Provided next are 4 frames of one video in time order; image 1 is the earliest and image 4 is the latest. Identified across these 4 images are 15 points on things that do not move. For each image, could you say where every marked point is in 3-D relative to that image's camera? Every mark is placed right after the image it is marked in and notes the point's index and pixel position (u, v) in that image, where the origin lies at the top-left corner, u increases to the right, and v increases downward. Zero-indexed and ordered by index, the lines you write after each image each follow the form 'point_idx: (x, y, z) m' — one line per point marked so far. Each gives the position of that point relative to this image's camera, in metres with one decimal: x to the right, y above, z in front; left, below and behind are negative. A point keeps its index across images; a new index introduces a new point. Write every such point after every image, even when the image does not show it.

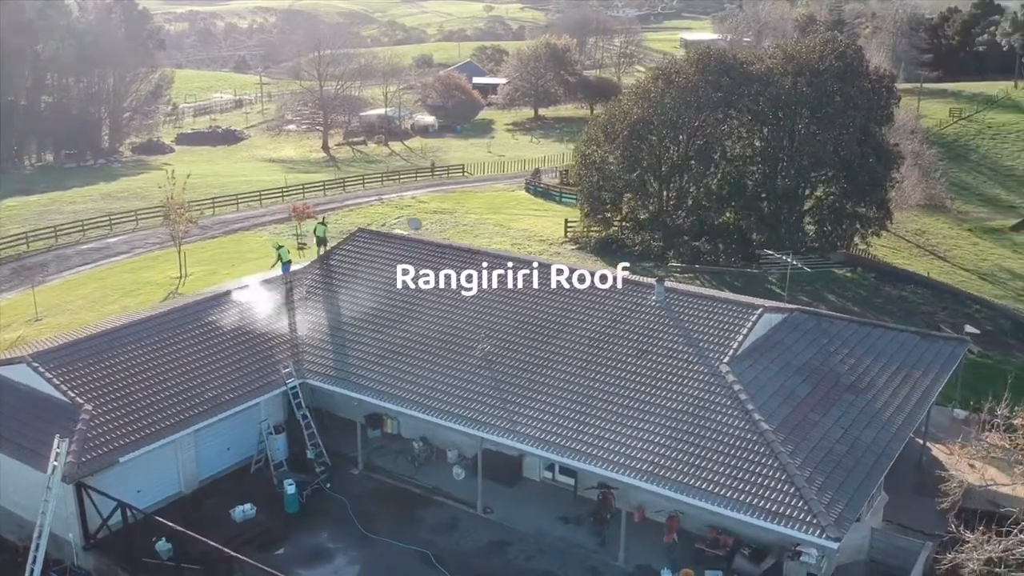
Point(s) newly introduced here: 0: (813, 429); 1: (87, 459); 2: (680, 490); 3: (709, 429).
0: (+5.6, -2.5, +17.9) m
1: (-7.3, -2.9, +17.2) m
2: (+3.0, -3.4, +16.7) m
3: (+3.8, -2.5, +18.1) m
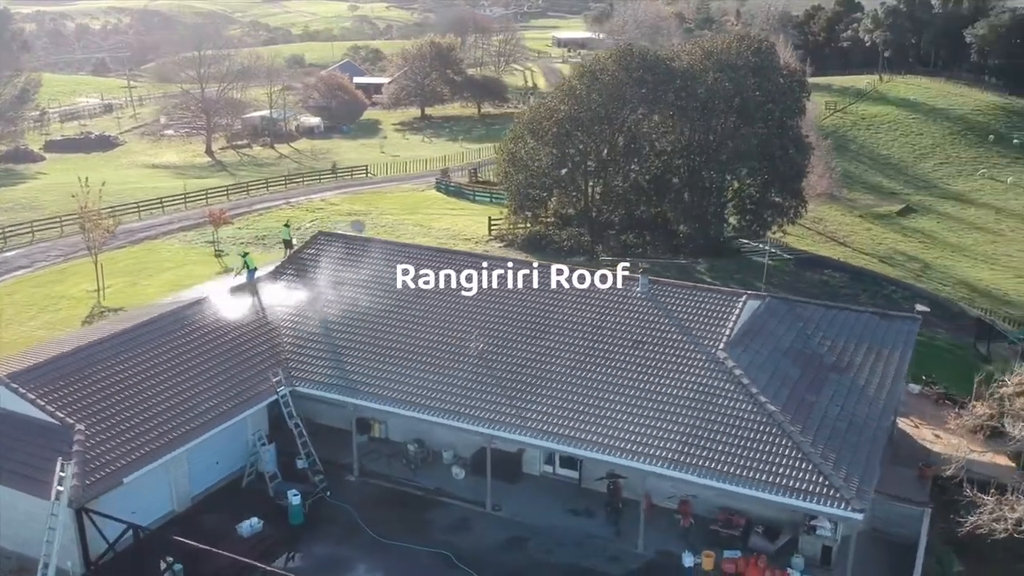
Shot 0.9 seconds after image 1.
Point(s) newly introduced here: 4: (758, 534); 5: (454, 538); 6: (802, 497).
0: (+5.8, -2.3, +18.7) m
1: (-6.9, -3.2, +16.4) m
2: (+3.4, -3.2, +17.2) m
3: (+4.0, -2.3, +18.6) m
4: (+4.4, -4.4, +17.8) m
5: (-1.0, -4.6, +18.4) m
6: (+4.9, -3.5, +16.4) m
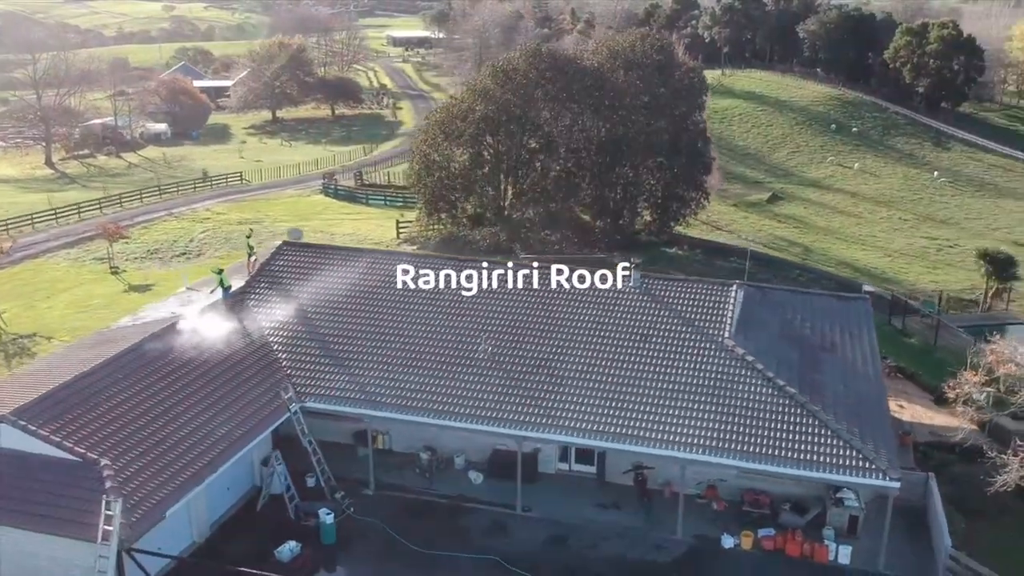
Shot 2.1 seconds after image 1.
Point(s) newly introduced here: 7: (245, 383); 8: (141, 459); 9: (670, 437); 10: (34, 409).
0: (+6.3, -2.0, +19.9) m
1: (-5.8, -3.5, +15.4) m
2: (+4.3, -3.0, +17.9) m
3: (+4.5, -2.1, +19.4) m
4: (+5.1, -4.2, +18.7) m
5: (-0.3, -4.7, +18.4) m
6: (+5.9, -3.2, +17.5) m
7: (-5.2, -1.9, +19.8) m
8: (-6.2, -2.8, +16.8) m
9: (+3.0, -2.8, +18.5) m
10: (-8.2, -2.1, +17.2) m
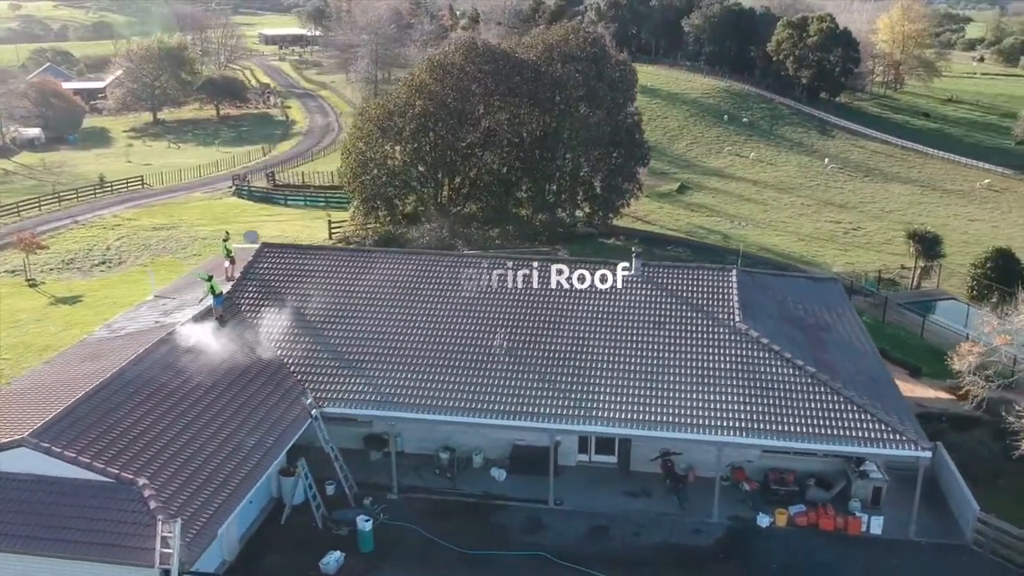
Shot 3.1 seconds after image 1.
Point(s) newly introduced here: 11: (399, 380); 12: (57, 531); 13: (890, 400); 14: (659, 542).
0: (+6.7, -1.6, +20.5) m
1: (-4.7, -3.6, +14.5) m
2: (+5.0, -2.7, +18.3) m
3: (+5.0, -1.8, +19.8) m
4: (+5.8, -3.8, +19.2) m
5: (+0.5, -4.5, +18.2) m
6: (+6.6, -2.8, +18.0) m
7: (-4.7, -1.9, +19.0) m
8: (-5.3, -3.0, +15.8) m
9: (+3.6, -2.5, +18.8) m
10: (-7.3, -2.2, +16.0) m
11: (-2.2, -1.8, +19.9) m
12: (-6.7, -3.6, +14.6) m
13: (+7.4, -2.2, +19.5) m
14: (+2.7, -4.6, +18.1) m
